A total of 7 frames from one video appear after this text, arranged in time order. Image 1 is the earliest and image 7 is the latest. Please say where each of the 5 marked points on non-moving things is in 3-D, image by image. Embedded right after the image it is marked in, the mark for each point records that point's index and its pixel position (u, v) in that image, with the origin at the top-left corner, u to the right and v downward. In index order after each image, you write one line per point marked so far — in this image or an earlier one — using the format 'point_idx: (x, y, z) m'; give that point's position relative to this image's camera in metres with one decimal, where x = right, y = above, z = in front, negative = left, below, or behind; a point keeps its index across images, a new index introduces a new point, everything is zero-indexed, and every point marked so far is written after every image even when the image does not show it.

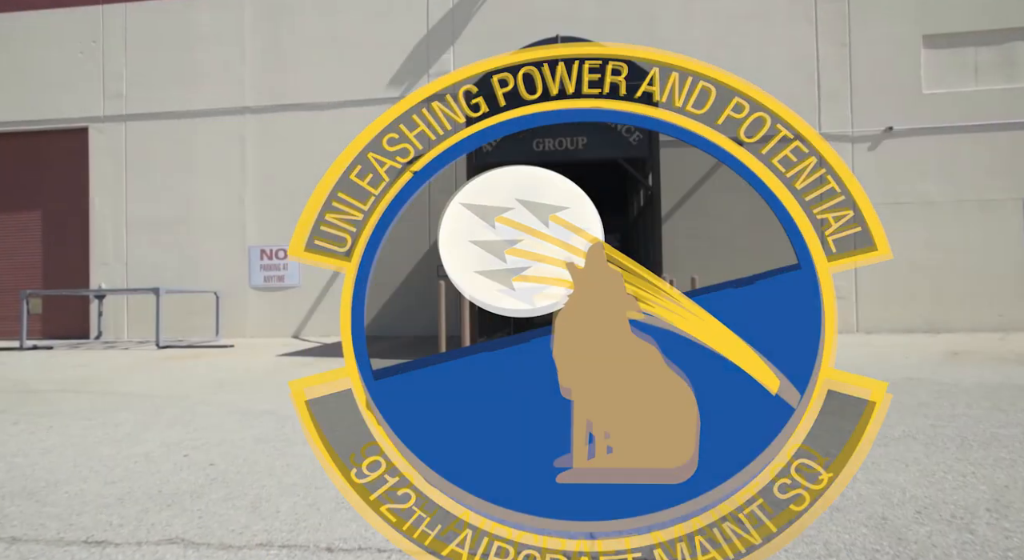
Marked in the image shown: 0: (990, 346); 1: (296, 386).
0: (+8.0, -1.1, +9.5) m
1: (-2.2, -1.2, +5.8) m
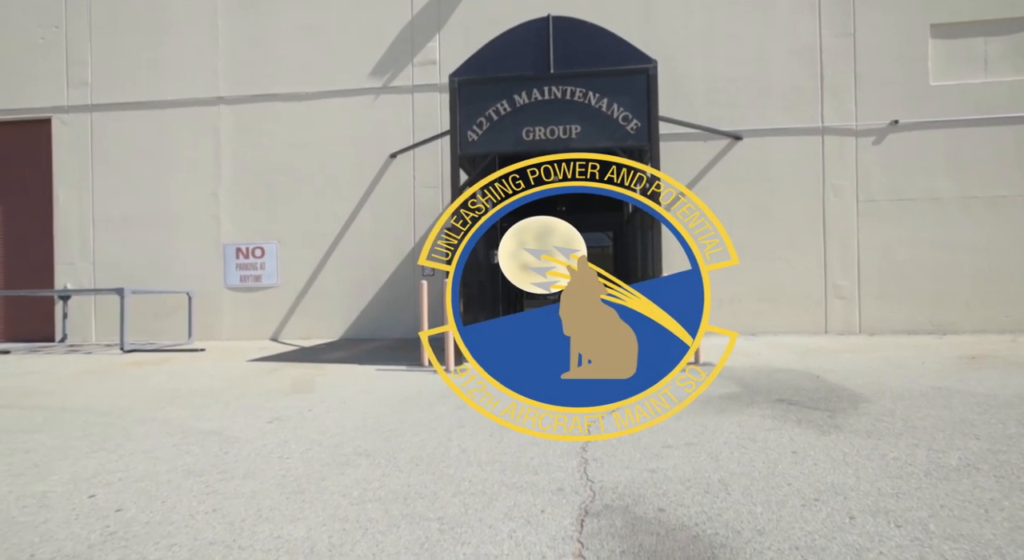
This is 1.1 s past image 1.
0: (+7.8, -1.1, +9.0) m
1: (-2.3, -1.2, +5.1) m
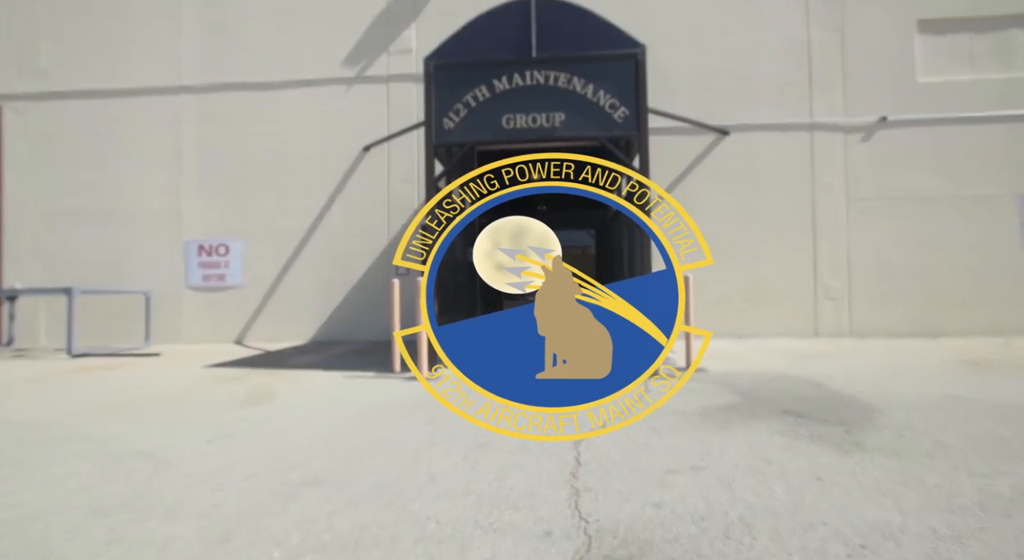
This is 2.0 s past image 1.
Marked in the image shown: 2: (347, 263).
0: (+7.5, -1.1, +8.7) m
1: (-2.5, -1.2, +4.5) m
2: (-3.4, +0.4, +11.8) m
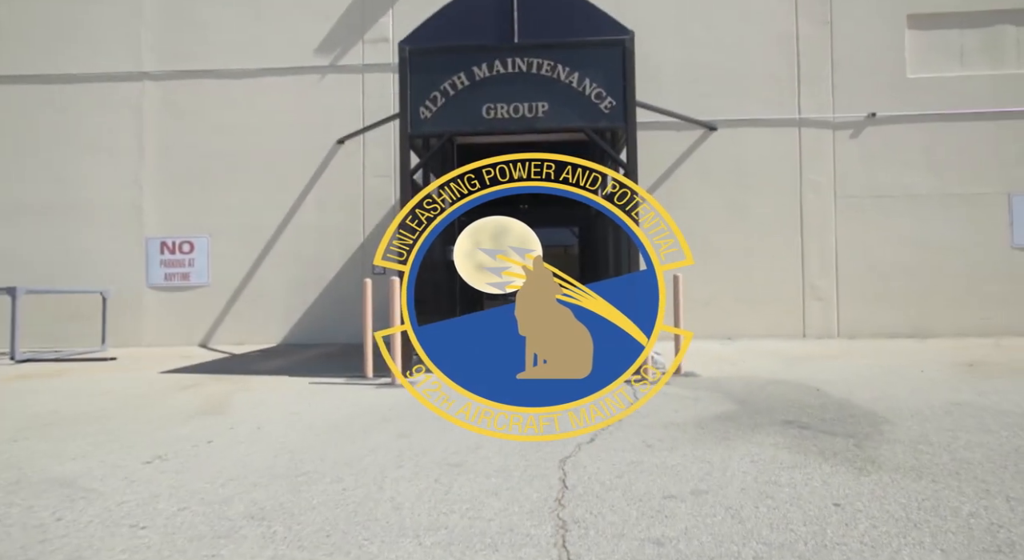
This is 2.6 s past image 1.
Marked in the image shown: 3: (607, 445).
0: (+7.2, -1.1, +8.5) m
1: (-2.6, -1.2, +4.0) m
2: (-3.8, +0.4, +11.2) m
3: (+0.7, -1.1, +3.9) m
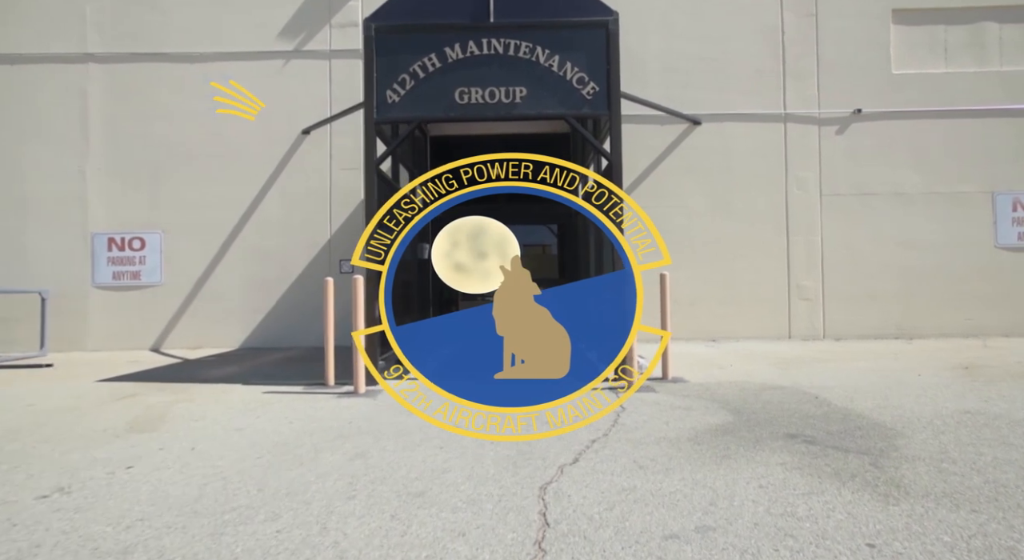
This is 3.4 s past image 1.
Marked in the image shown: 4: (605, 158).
0: (+6.8, -1.1, +8.2) m
1: (-2.8, -1.1, +3.3) m
2: (-4.3, +0.4, +10.5) m
3: (+0.5, -1.1, +3.4) m
4: (+1.1, +1.5, +7.0) m
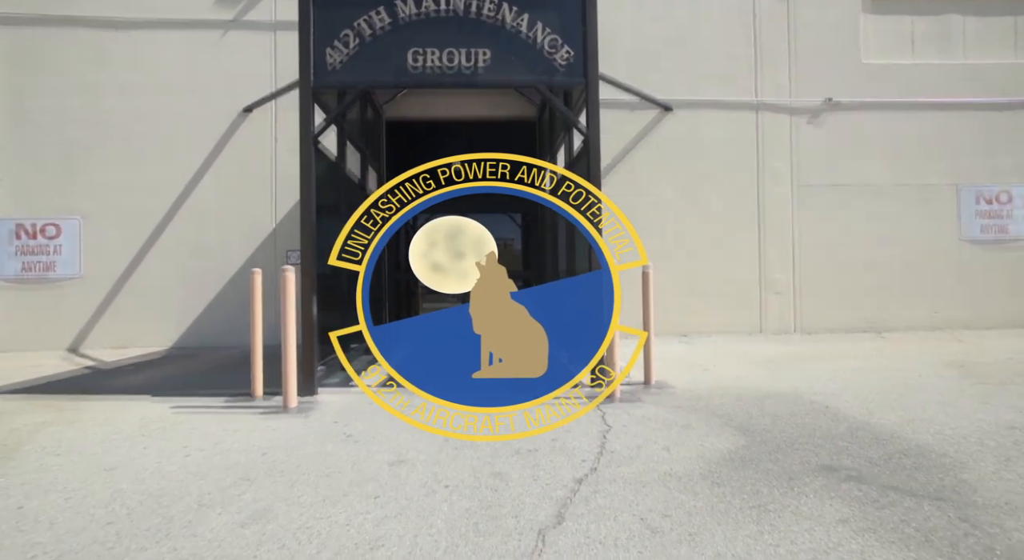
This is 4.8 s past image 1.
0: (+6.4, -1.0, +7.6) m
1: (-3.0, -1.1, +2.2) m
2: (-4.8, +0.4, +9.3) m
3: (+0.3, -1.1, +2.5) m
4: (+0.8, +1.5, +6.0) m
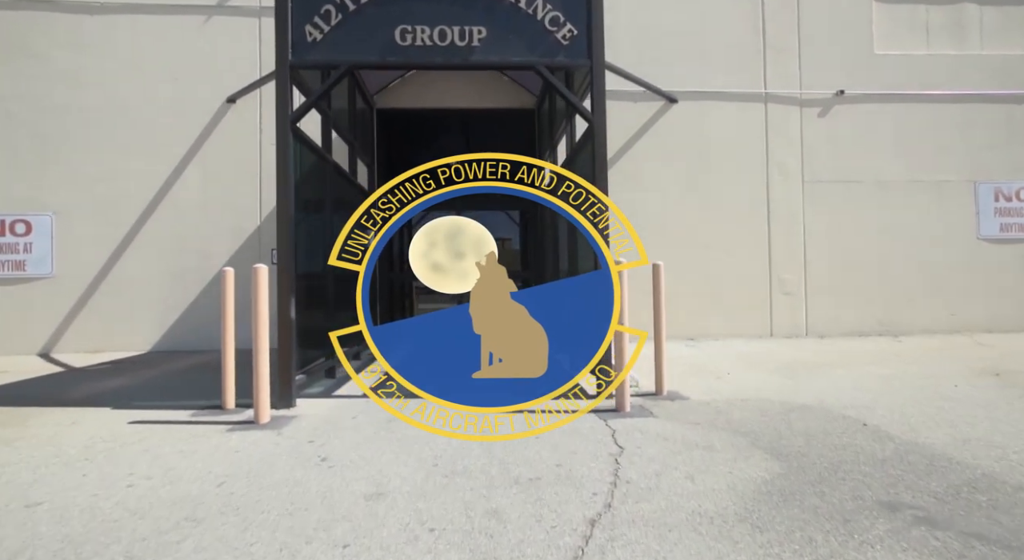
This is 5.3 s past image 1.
0: (+6.4, -1.0, +7.0) m
1: (-3.0, -1.1, +1.7) m
2: (-4.8, +0.4, +8.8) m
3: (+0.3, -1.1, +1.9) m
4: (+0.8, +1.5, +5.5) m
